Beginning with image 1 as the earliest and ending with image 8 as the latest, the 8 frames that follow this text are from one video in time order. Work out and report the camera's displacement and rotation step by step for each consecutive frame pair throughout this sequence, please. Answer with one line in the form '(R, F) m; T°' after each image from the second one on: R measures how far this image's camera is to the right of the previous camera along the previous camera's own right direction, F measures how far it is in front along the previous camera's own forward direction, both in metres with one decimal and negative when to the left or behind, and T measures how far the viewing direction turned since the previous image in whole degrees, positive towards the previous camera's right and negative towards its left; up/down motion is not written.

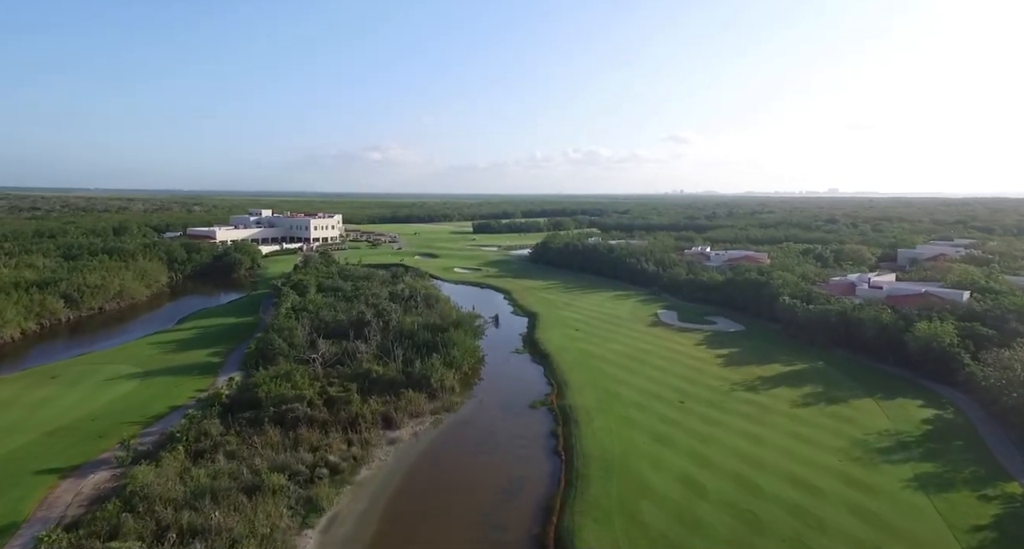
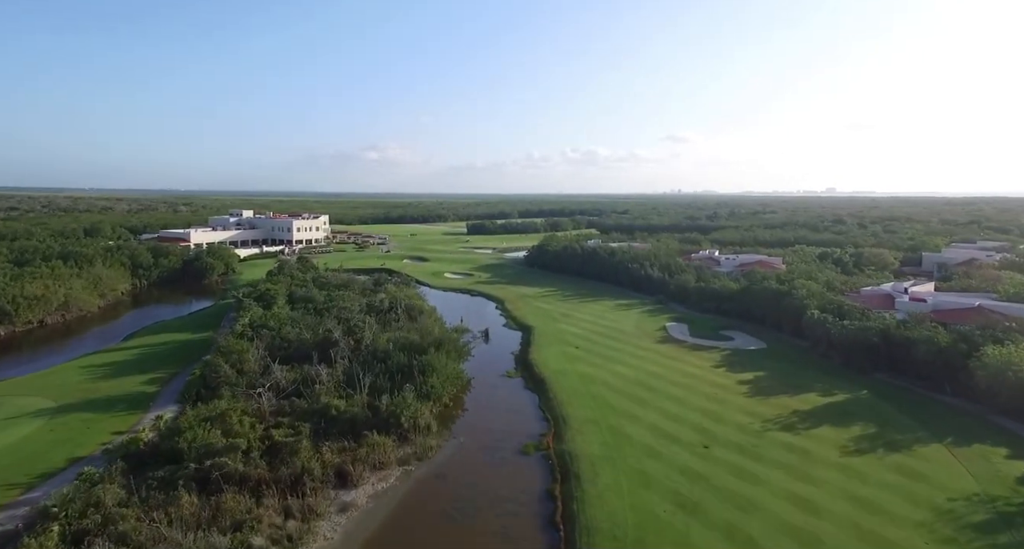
(+0.5, +5.9) m; 0°
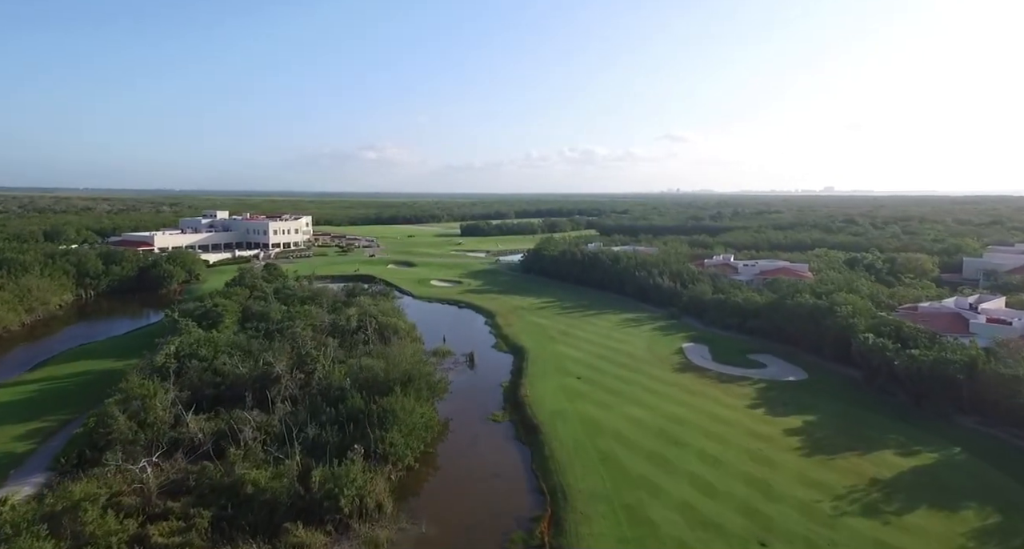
(+0.6, +7.7) m; 0°
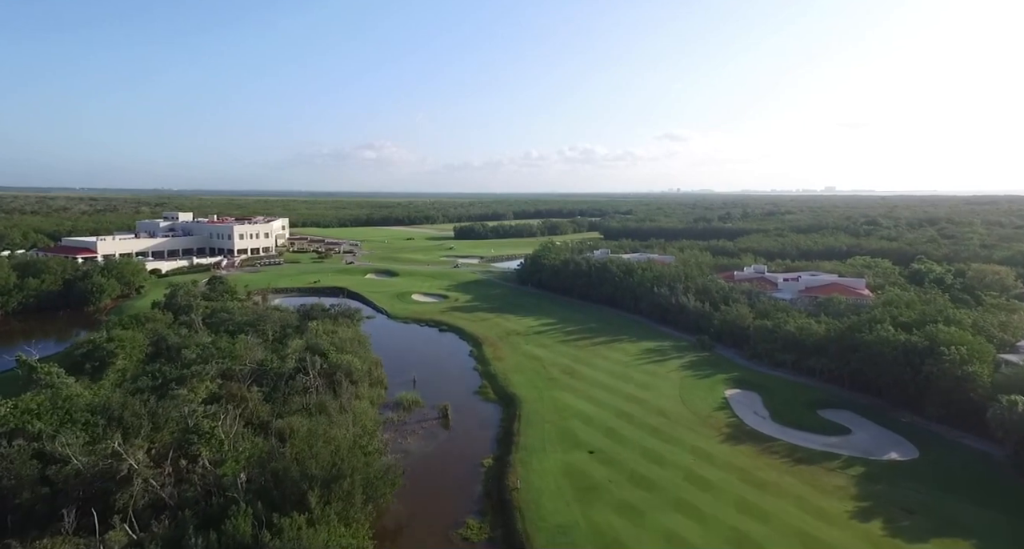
(+0.6, +10.7) m; 0°
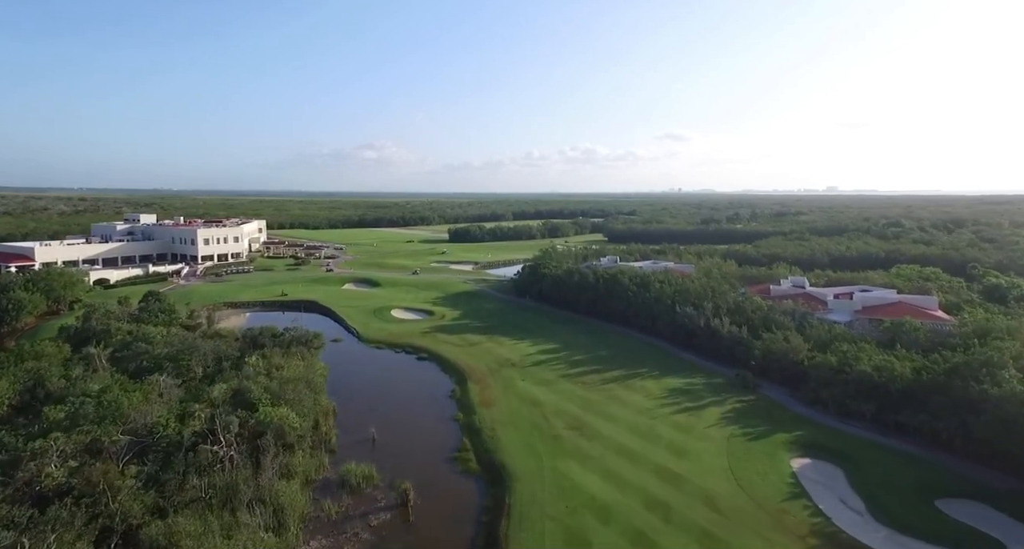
(+0.5, +9.1) m; 0°
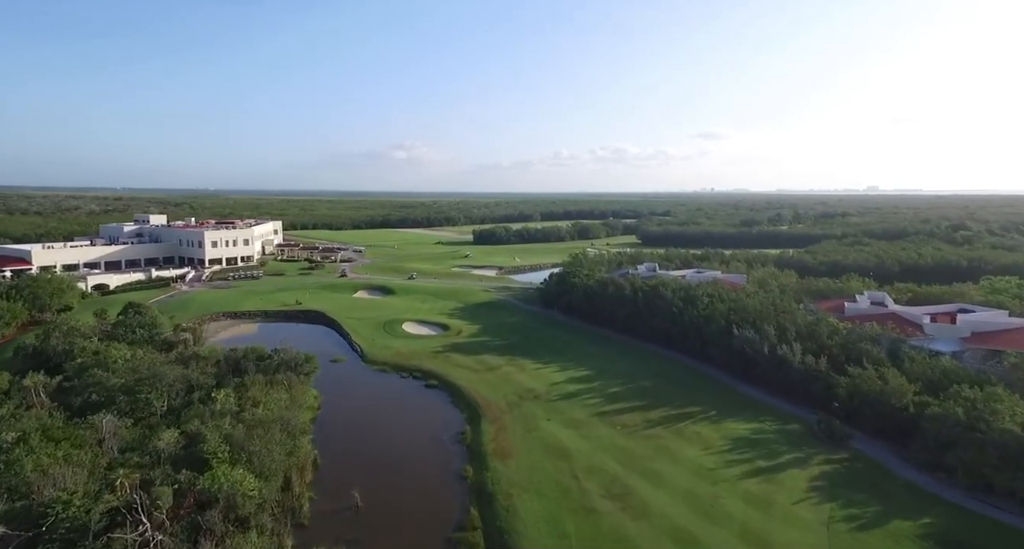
(+0.2, +6.5) m; -3°
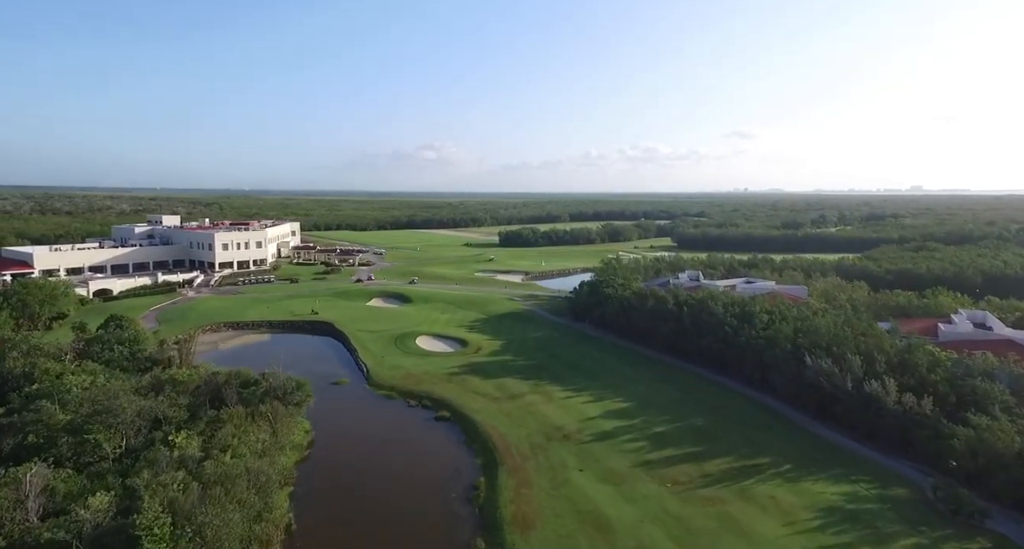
(+0.1, +5.6) m; -3°
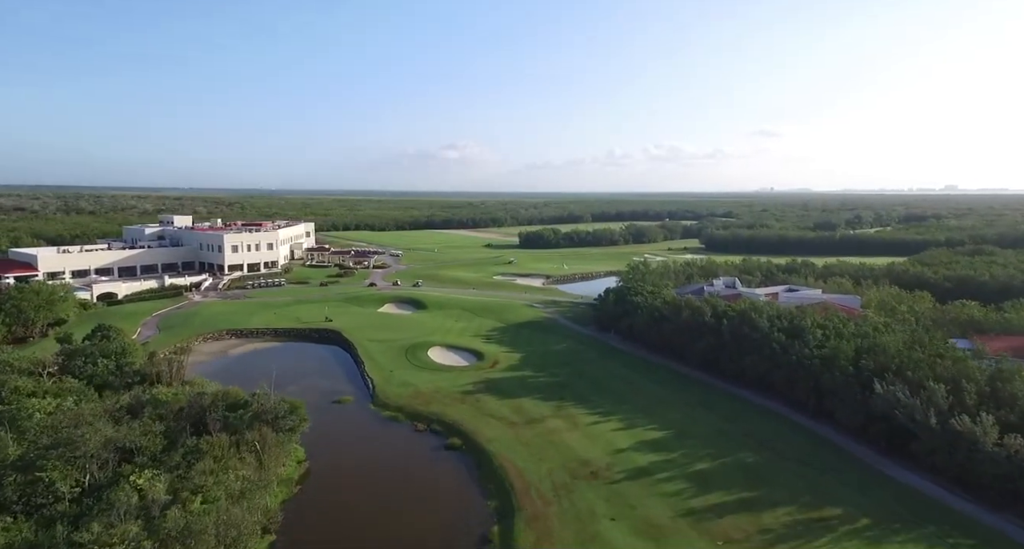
(0.0, +3.7) m; -2°
